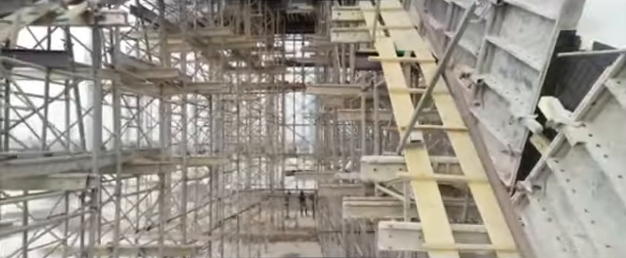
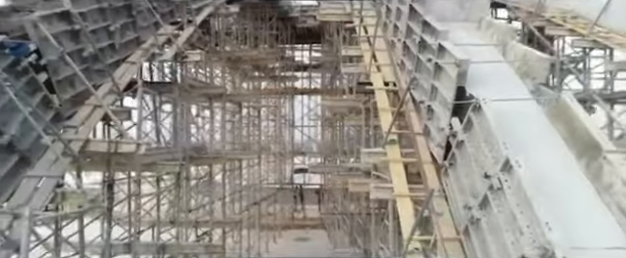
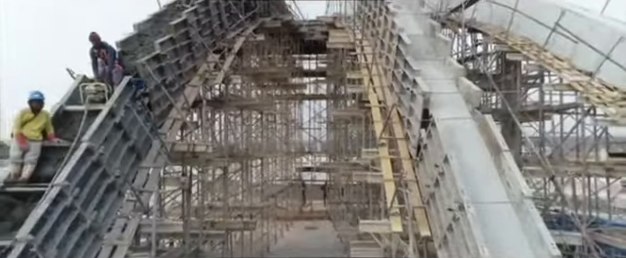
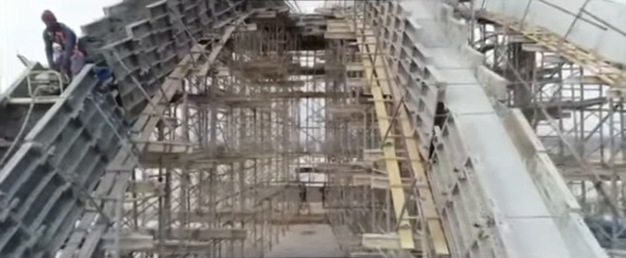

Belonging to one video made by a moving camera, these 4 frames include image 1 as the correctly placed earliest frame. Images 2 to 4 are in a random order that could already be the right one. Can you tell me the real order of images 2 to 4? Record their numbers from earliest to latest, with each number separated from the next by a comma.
2, 4, 3
